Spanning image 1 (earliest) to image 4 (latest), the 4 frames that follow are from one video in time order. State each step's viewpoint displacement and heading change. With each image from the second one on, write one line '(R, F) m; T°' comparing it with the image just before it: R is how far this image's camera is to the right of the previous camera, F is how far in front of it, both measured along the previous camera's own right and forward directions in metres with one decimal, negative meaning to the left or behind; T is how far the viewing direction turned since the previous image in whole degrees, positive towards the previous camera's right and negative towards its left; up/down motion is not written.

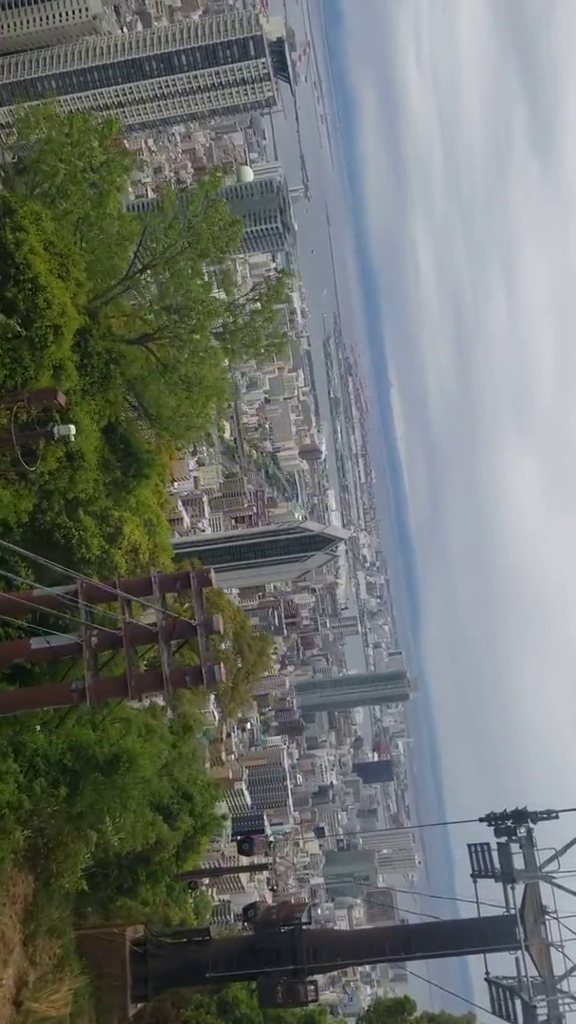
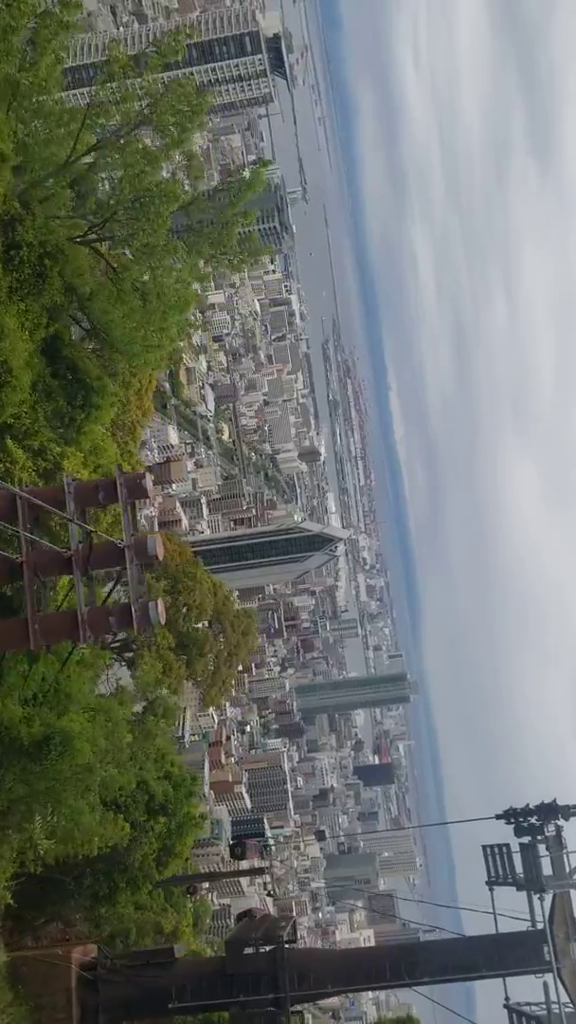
(+0.1, +1.1) m; 0°
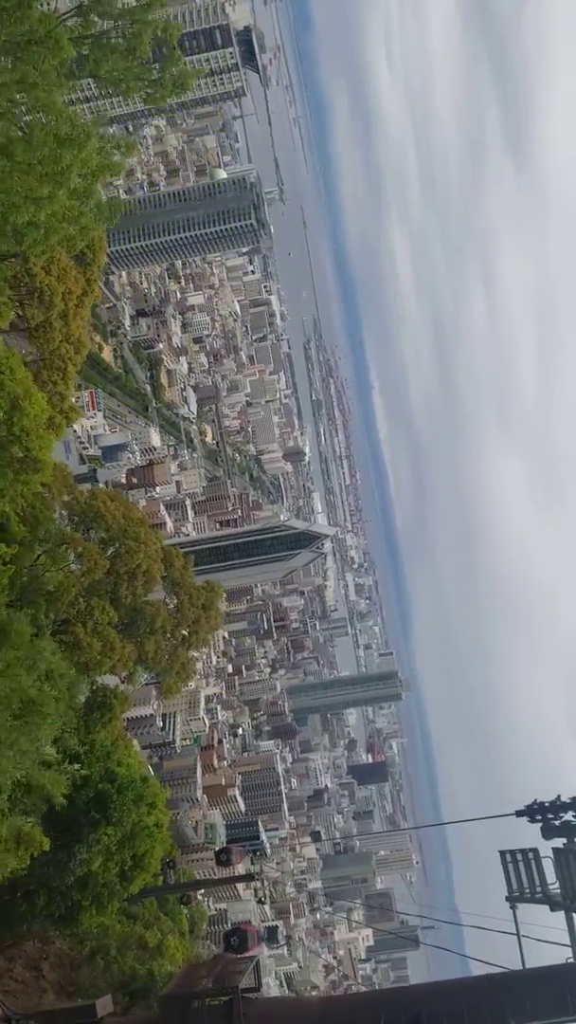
(+0.2, +1.3) m; +1°
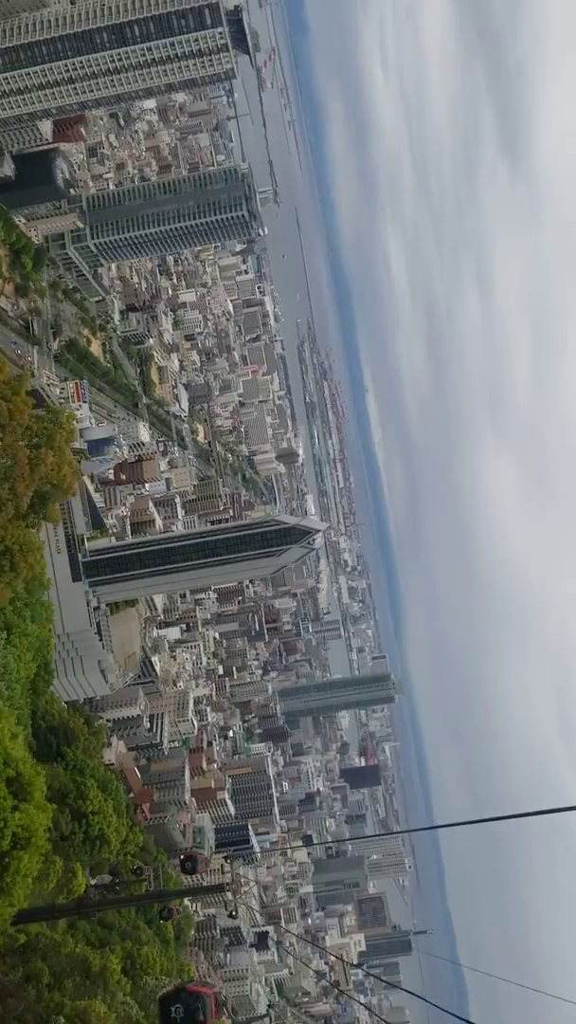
(+0.4, +3.2) m; 0°
